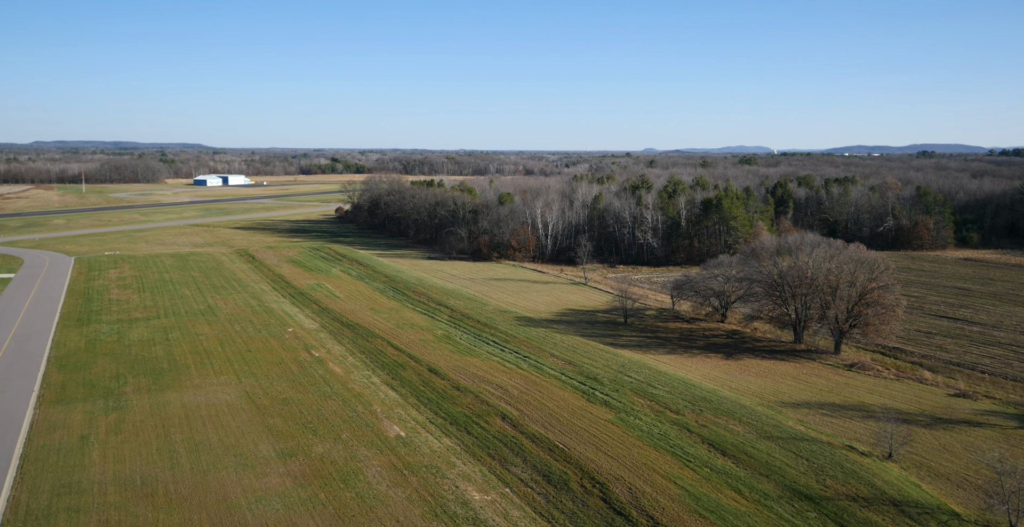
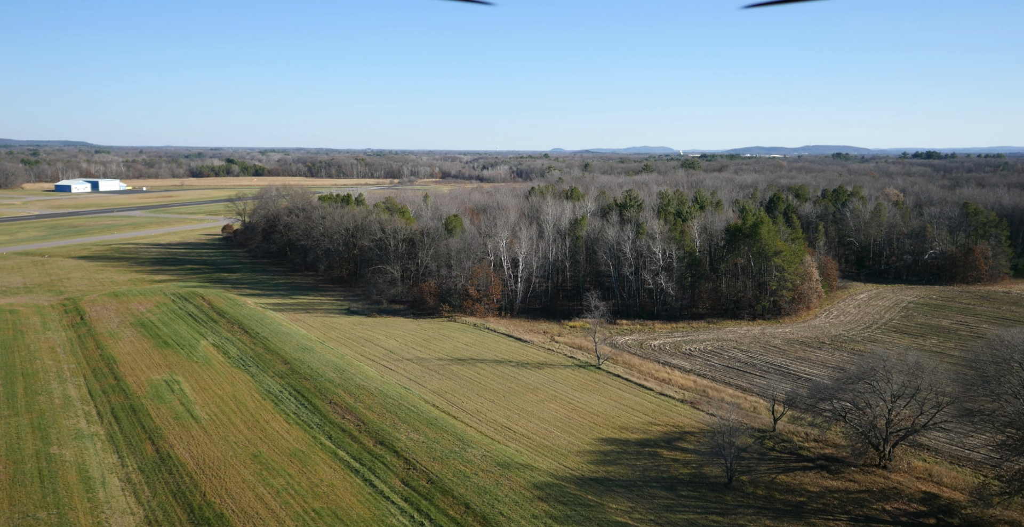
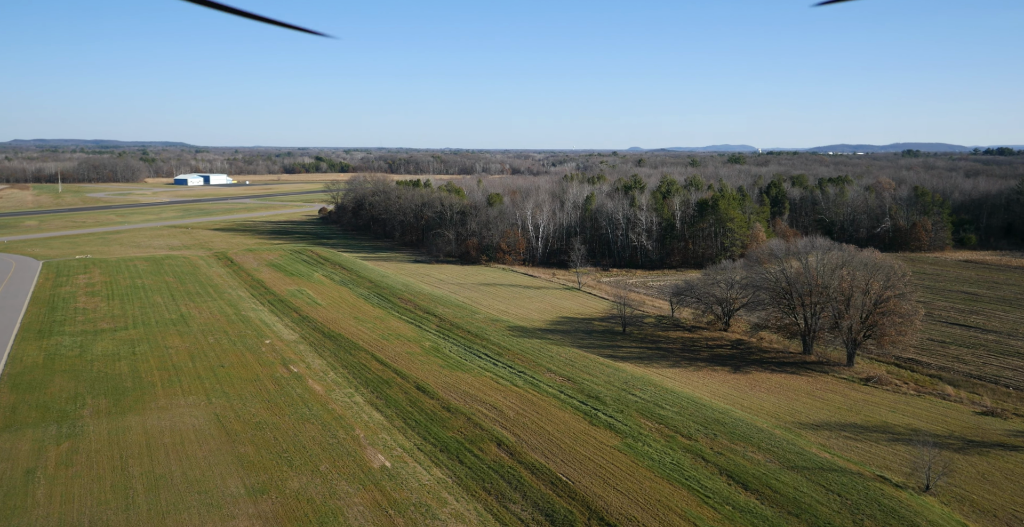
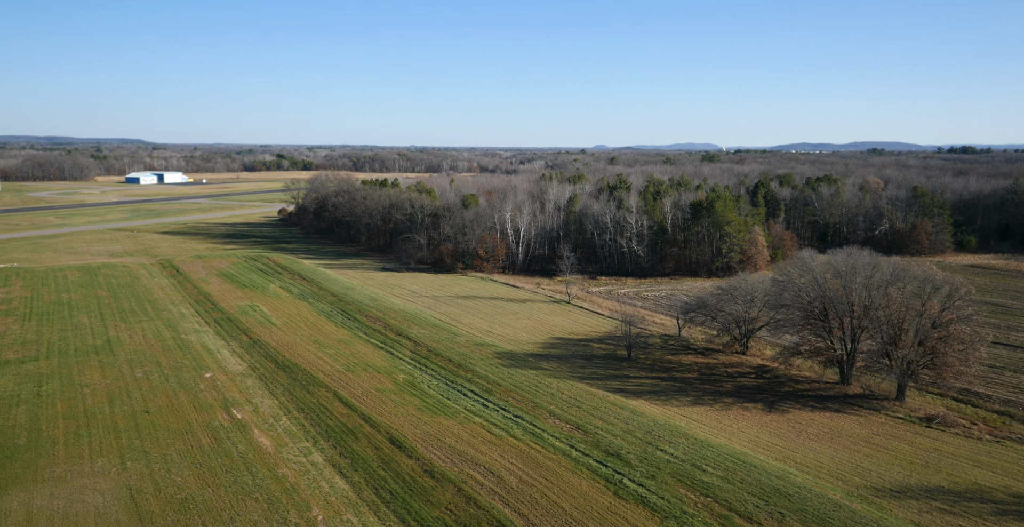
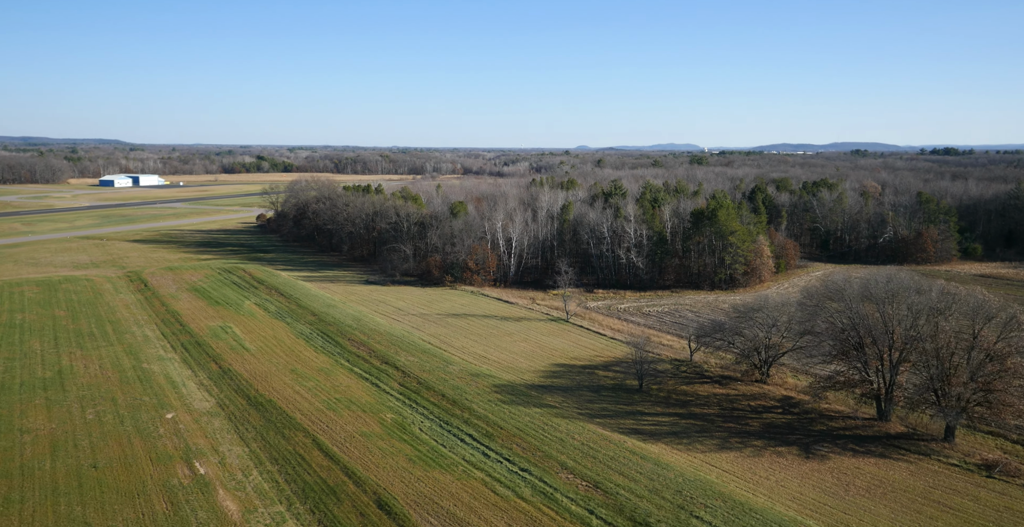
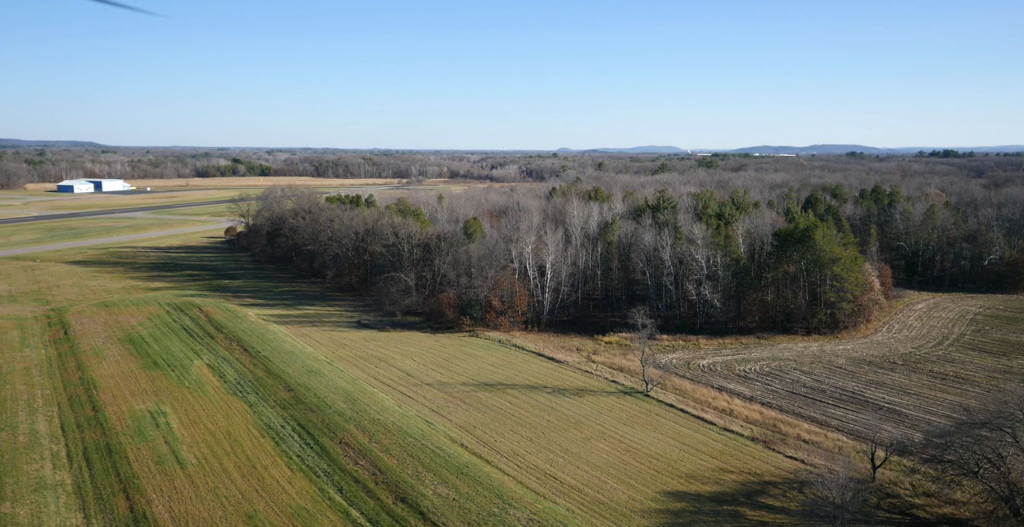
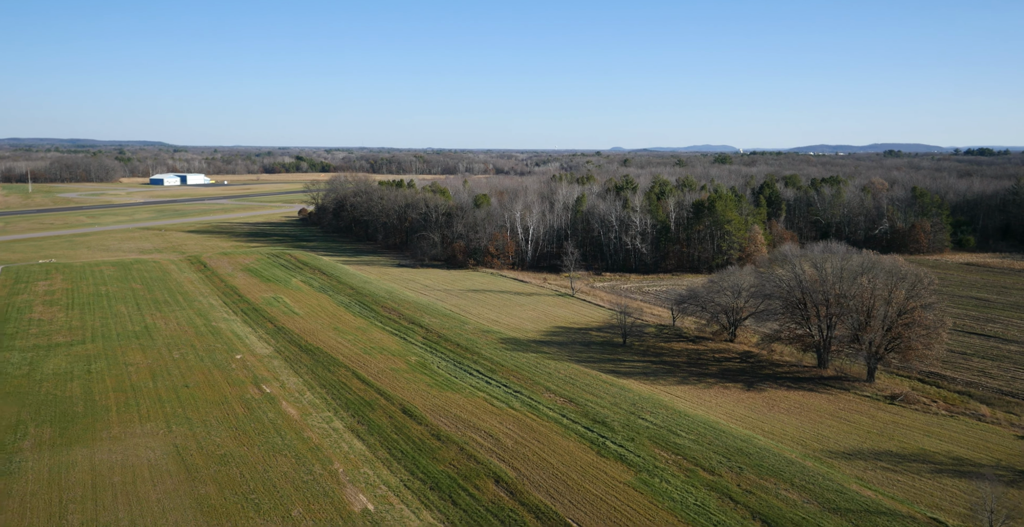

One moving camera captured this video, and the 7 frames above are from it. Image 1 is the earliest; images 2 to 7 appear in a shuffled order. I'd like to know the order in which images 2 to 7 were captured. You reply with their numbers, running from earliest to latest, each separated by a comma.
3, 7, 4, 5, 2, 6
